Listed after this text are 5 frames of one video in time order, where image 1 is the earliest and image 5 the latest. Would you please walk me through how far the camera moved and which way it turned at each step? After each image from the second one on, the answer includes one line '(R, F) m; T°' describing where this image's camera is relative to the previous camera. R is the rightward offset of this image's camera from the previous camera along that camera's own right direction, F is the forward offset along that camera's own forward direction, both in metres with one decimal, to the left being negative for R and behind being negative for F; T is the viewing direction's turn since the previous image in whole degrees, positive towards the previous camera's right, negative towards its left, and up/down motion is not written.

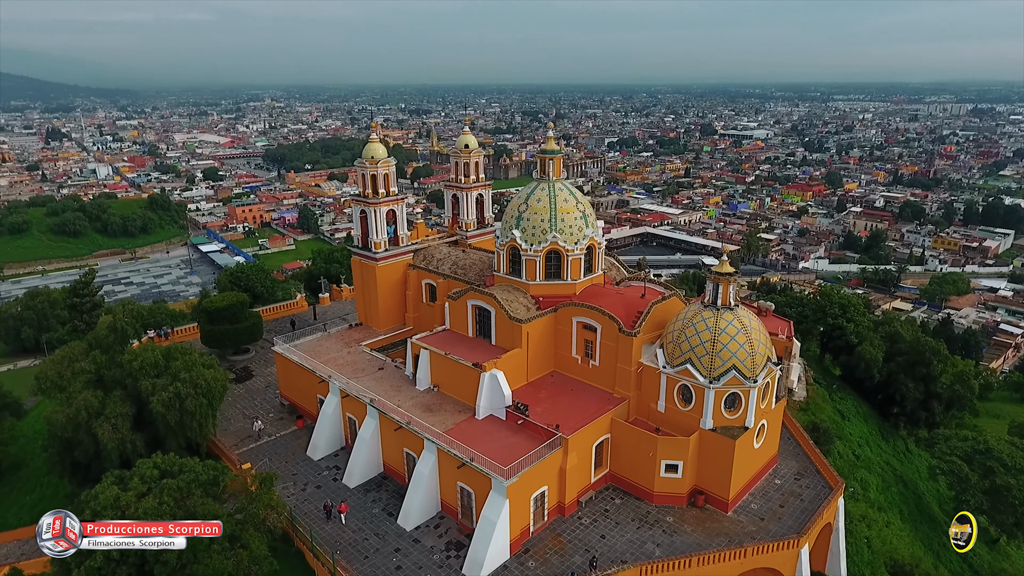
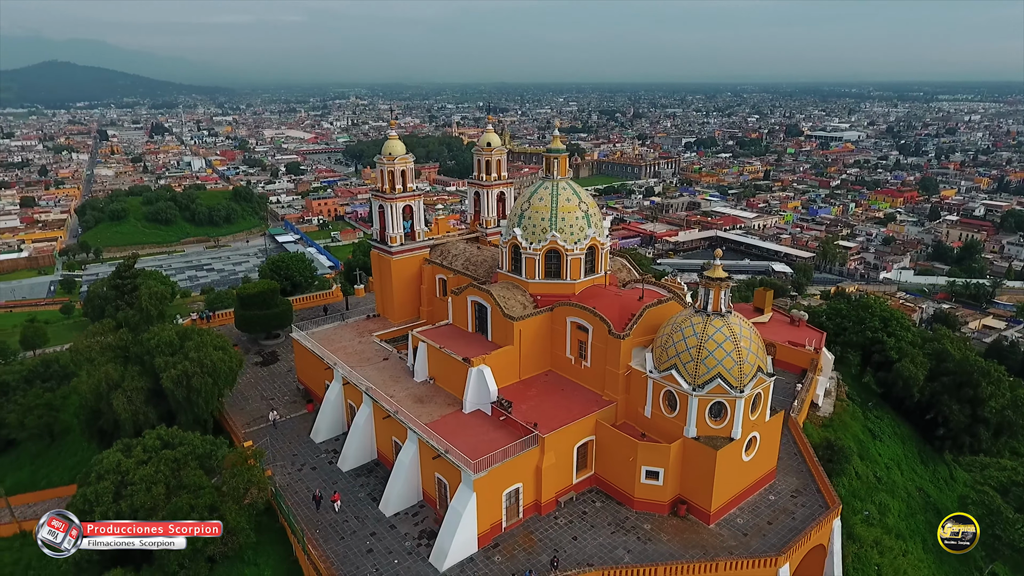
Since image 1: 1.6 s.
(+2.2, 0.0) m; -6°
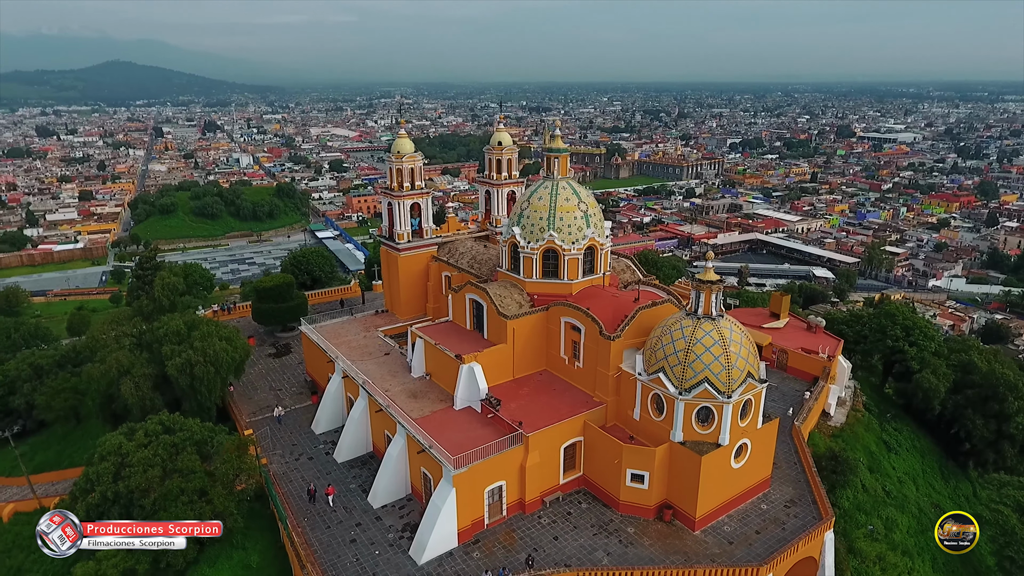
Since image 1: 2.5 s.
(+1.3, 0.0) m; -4°
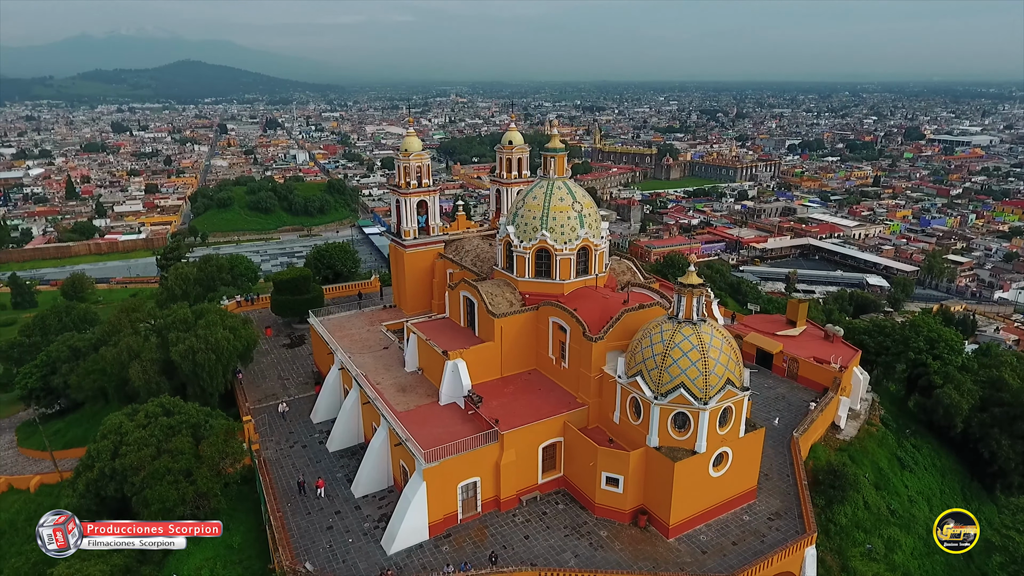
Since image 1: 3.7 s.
(+1.7, 0.0) m; -4°
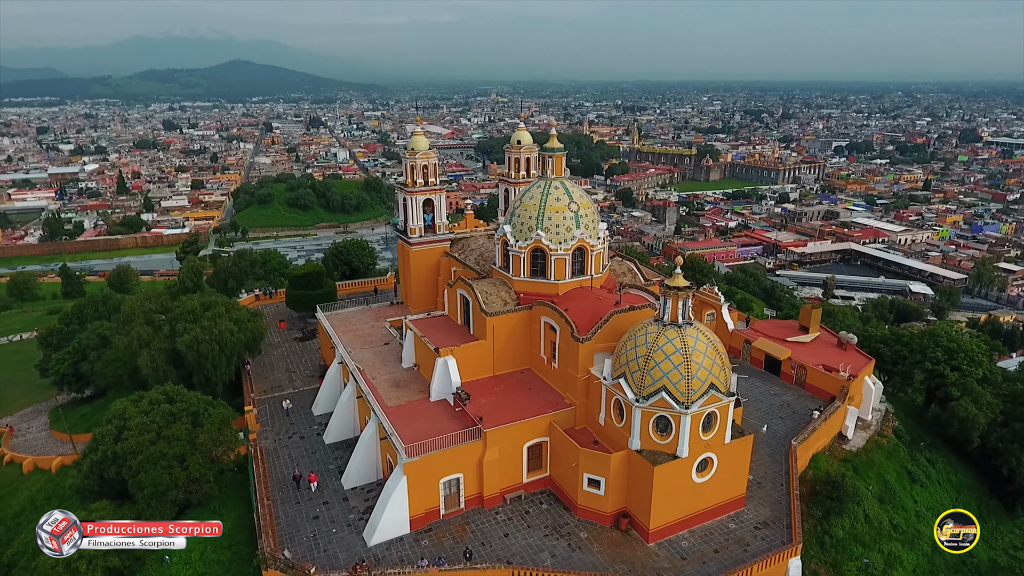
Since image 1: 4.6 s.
(+1.3, 0.0) m; -3°
